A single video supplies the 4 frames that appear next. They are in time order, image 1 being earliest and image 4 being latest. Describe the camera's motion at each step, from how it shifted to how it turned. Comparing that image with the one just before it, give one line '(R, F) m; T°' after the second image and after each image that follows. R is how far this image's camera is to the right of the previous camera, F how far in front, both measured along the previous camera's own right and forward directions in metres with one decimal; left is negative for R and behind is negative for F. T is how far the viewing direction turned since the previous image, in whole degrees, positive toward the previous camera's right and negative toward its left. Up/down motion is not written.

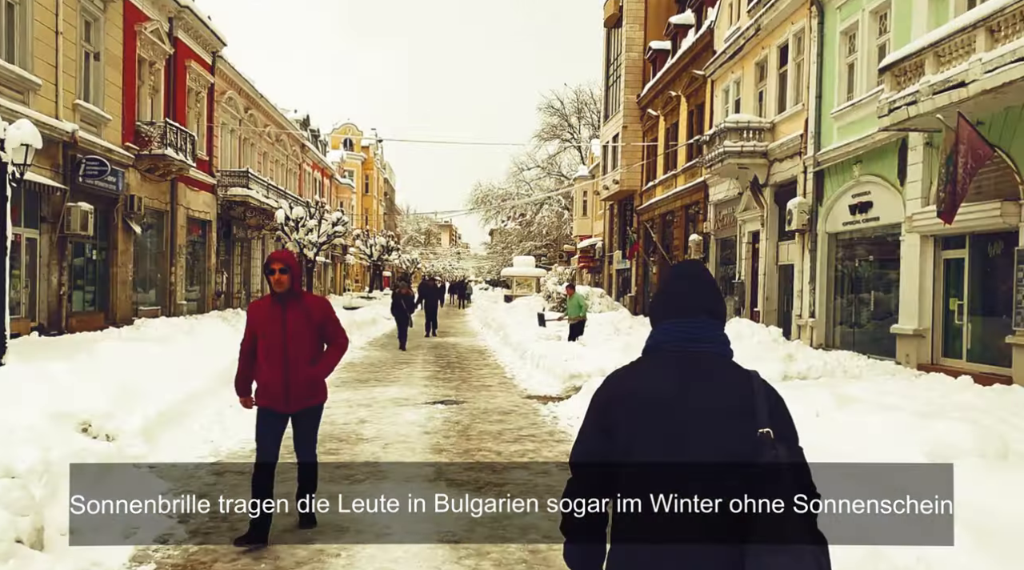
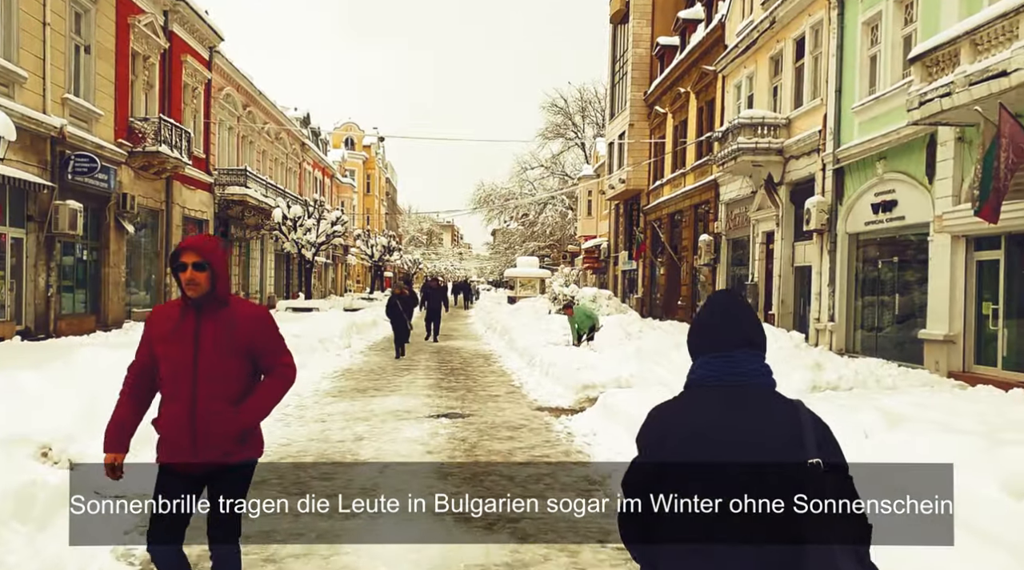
(-0.1, +0.8) m; 0°
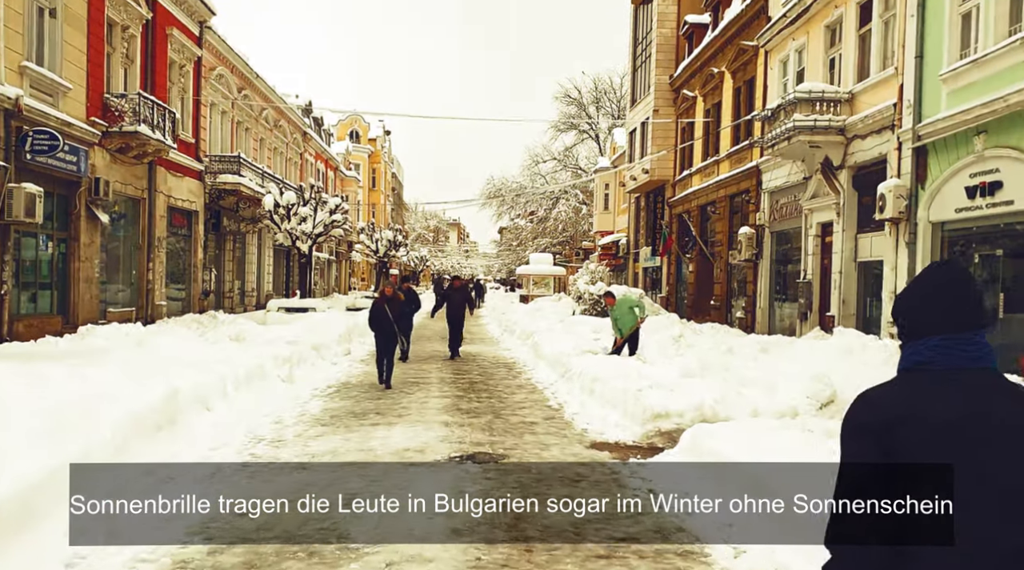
(-0.3, +2.6) m; 0°
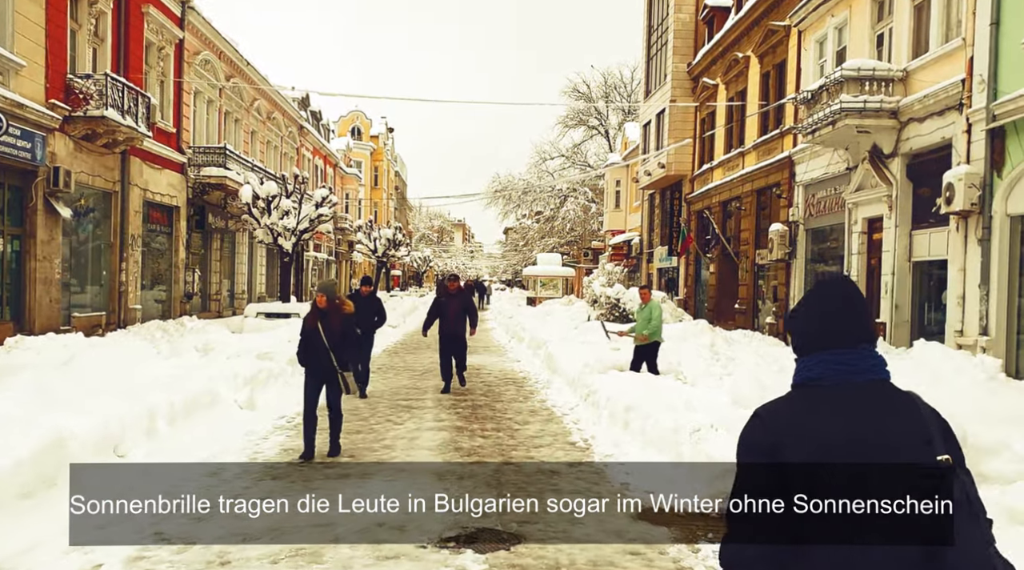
(-0.1, +2.1) m; 0°
